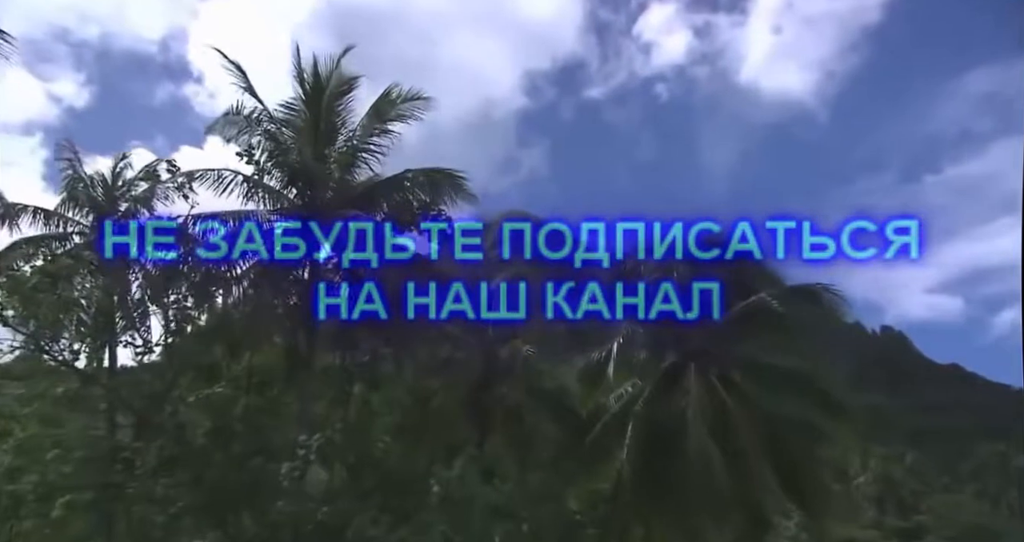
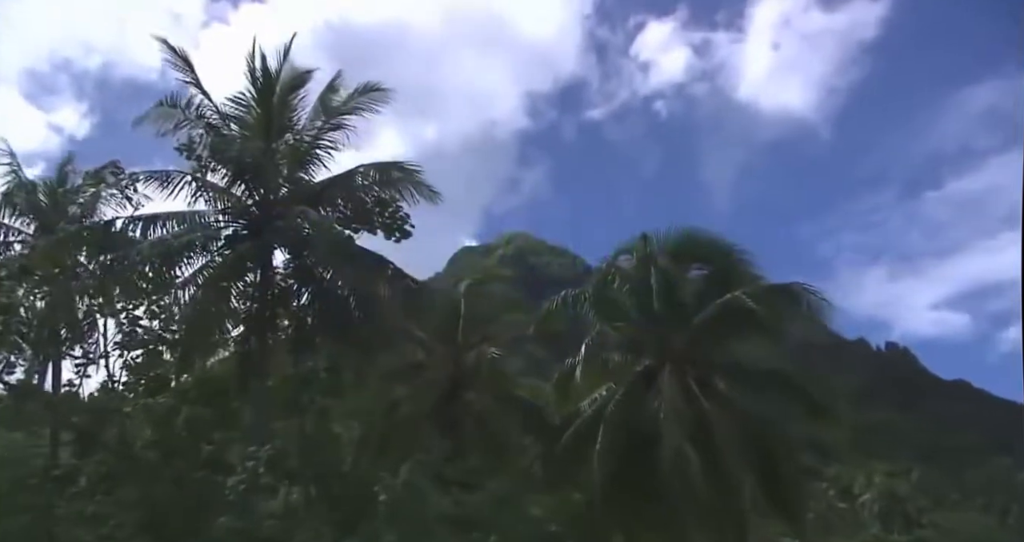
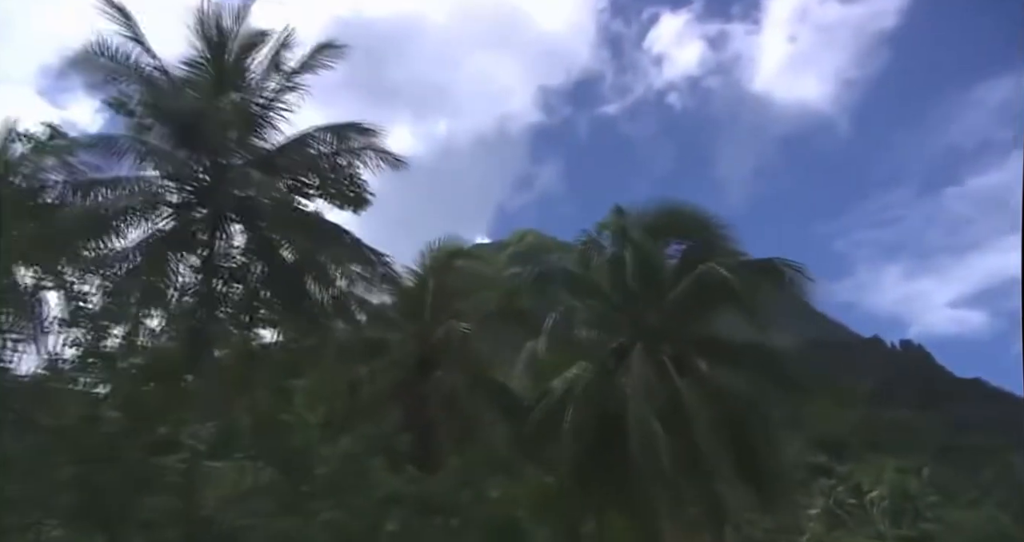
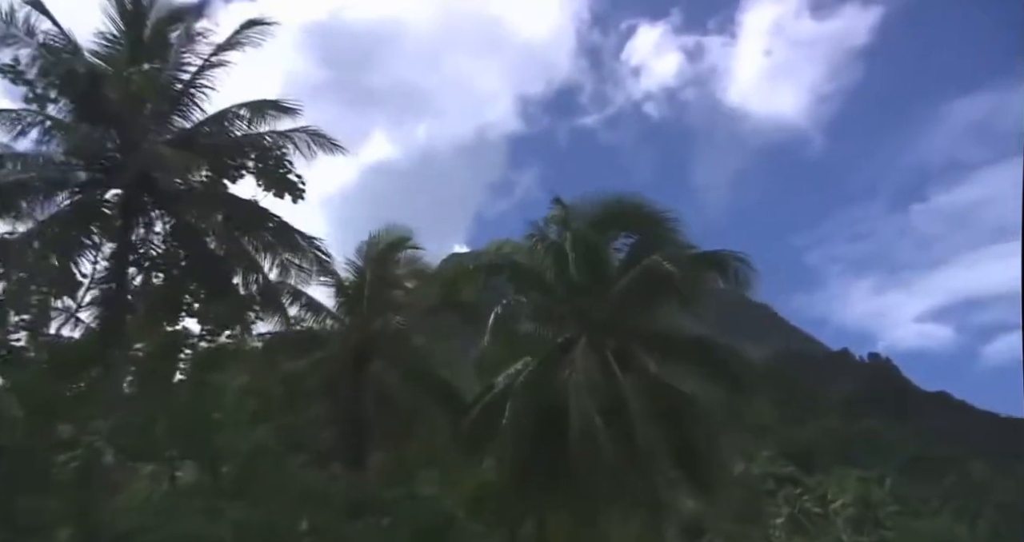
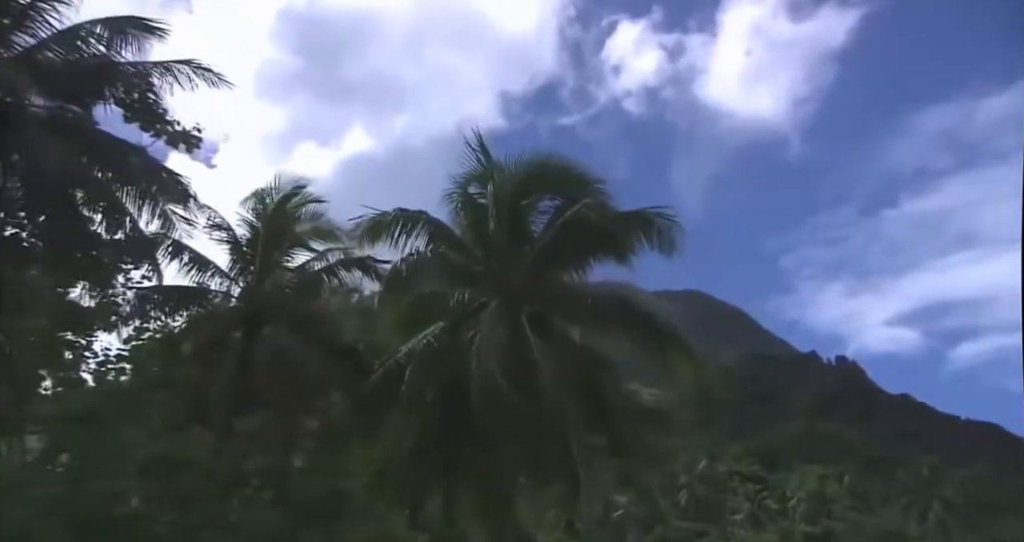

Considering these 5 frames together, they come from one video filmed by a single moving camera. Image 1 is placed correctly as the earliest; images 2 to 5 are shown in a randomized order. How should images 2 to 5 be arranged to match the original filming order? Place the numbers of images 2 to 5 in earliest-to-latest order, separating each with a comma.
2, 3, 4, 5
